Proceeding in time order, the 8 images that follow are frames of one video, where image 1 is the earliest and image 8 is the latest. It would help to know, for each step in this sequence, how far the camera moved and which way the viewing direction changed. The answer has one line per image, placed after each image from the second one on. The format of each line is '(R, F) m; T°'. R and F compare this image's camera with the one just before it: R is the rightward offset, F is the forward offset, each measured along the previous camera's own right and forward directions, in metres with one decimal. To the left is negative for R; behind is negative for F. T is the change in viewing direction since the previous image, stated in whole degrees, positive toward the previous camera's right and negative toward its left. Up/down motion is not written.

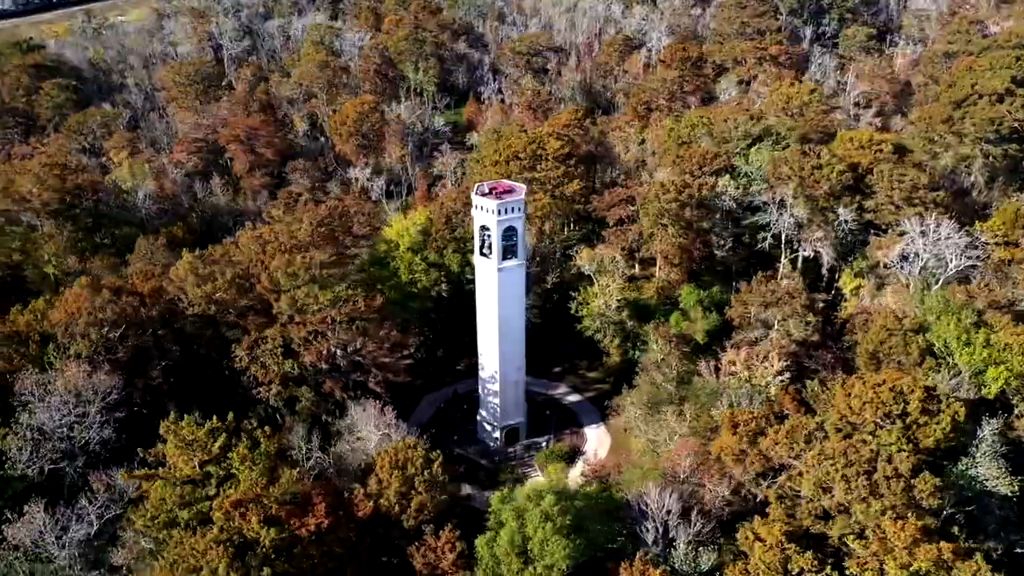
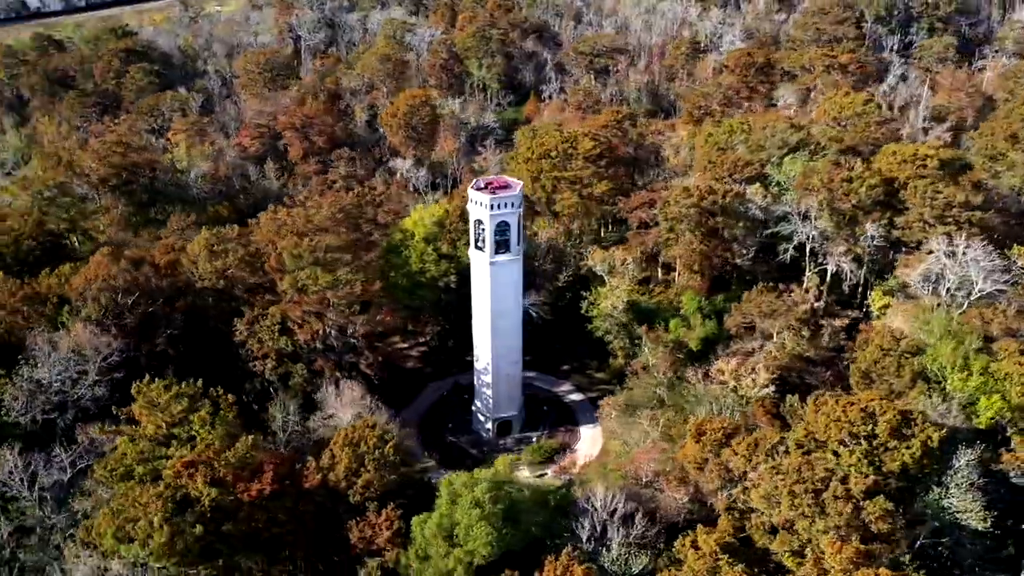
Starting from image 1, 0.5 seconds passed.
(+4.7, -0.4) m; -6°
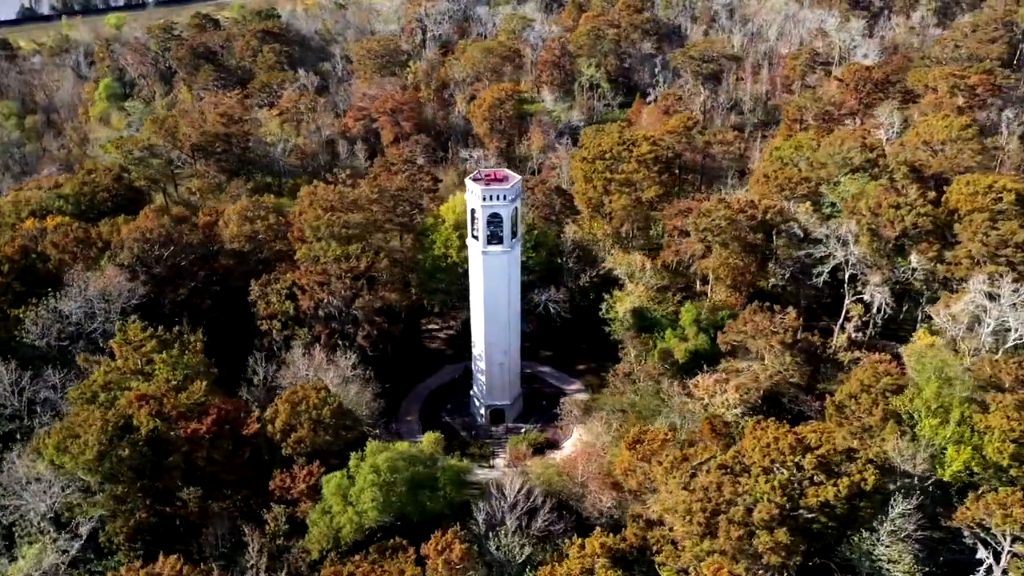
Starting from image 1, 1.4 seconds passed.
(+8.0, -0.2) m; -11°
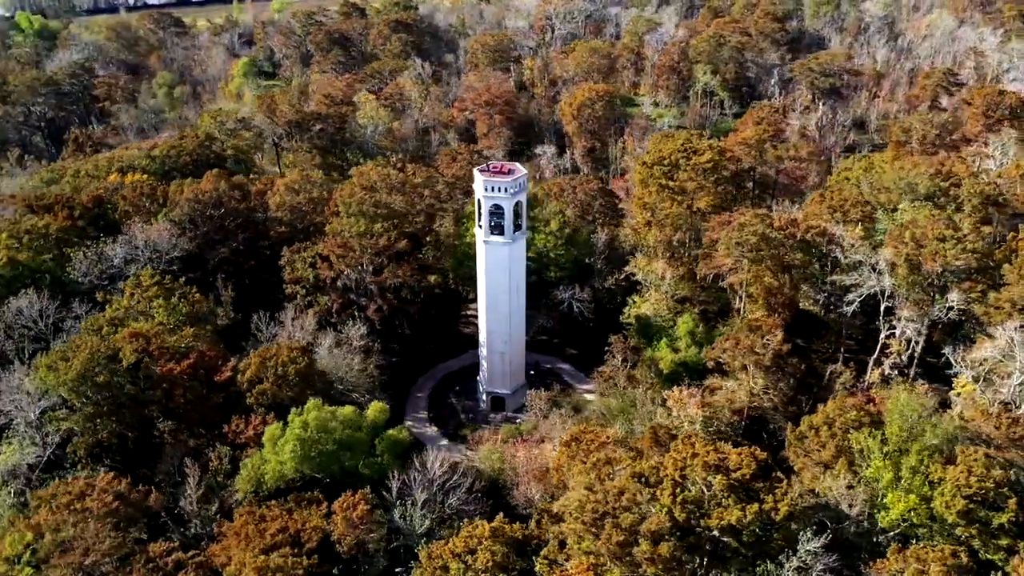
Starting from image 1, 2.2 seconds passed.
(+8.1, -0.2) m; -11°
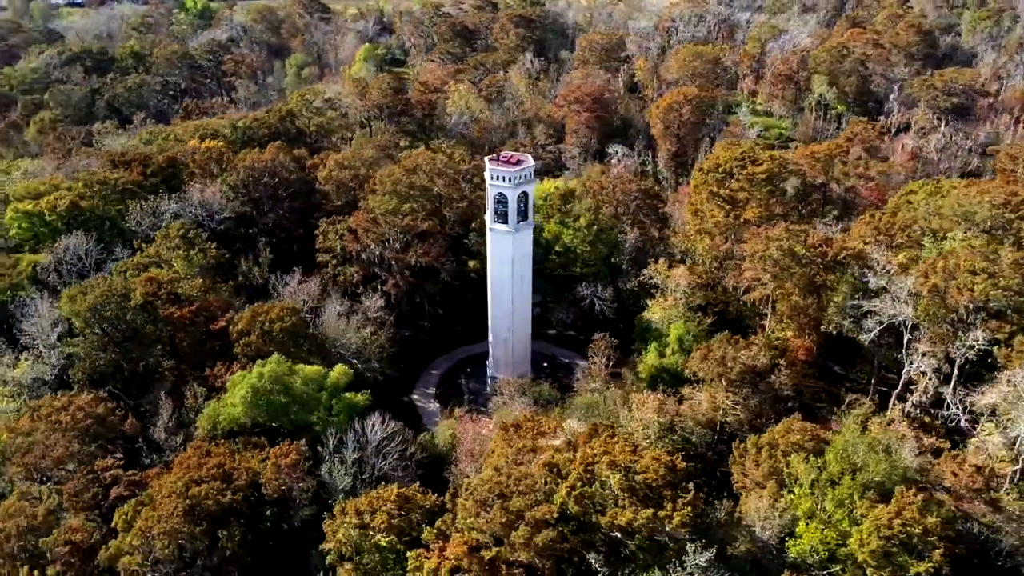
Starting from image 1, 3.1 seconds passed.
(+8.0, -0.1) m; -11°
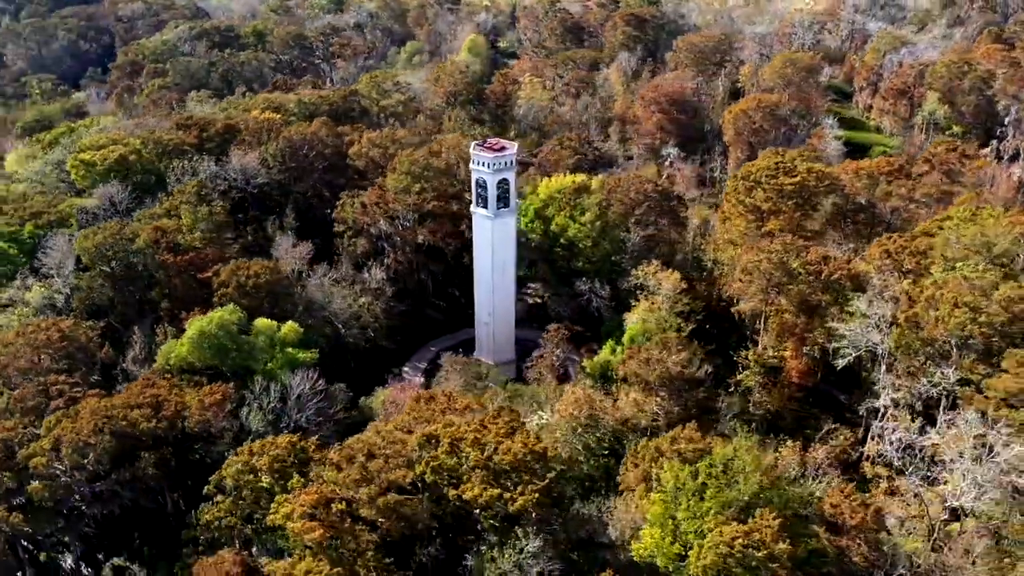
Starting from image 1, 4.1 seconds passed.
(+9.5, +0.1) m; -11°
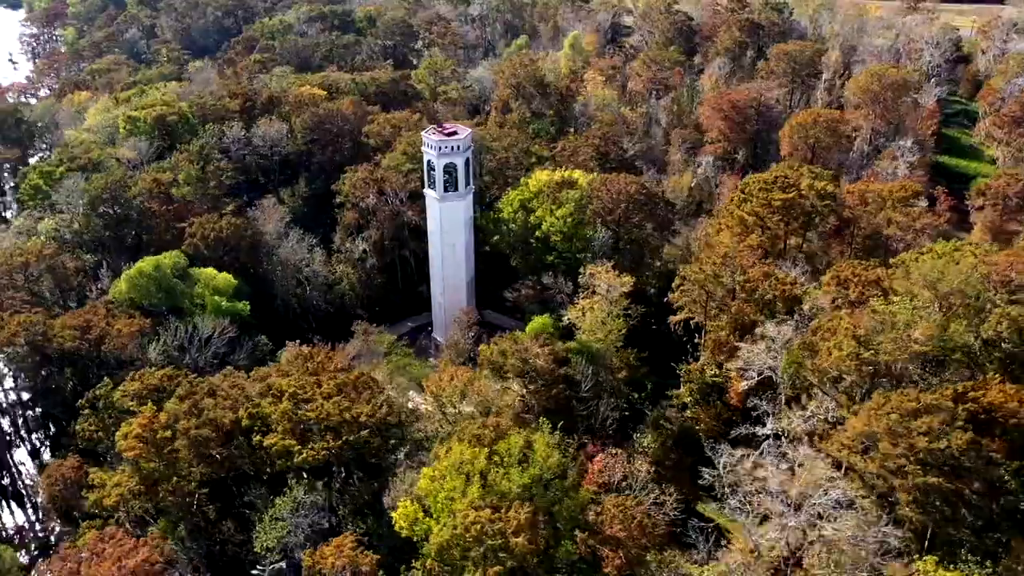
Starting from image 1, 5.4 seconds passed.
(+12.6, +0.6) m; -13°
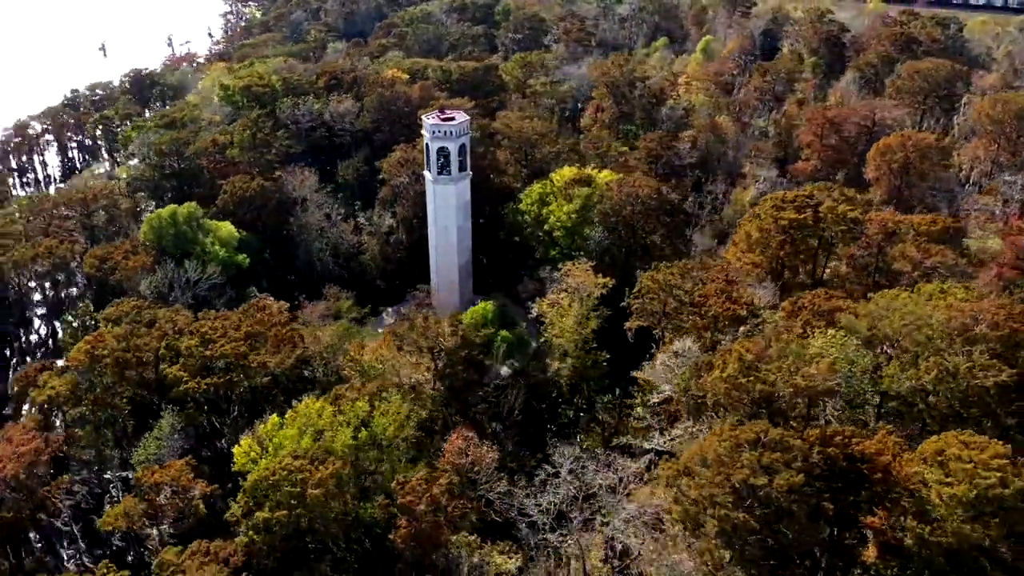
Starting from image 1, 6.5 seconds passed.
(+11.9, +0.6) m; -14°
